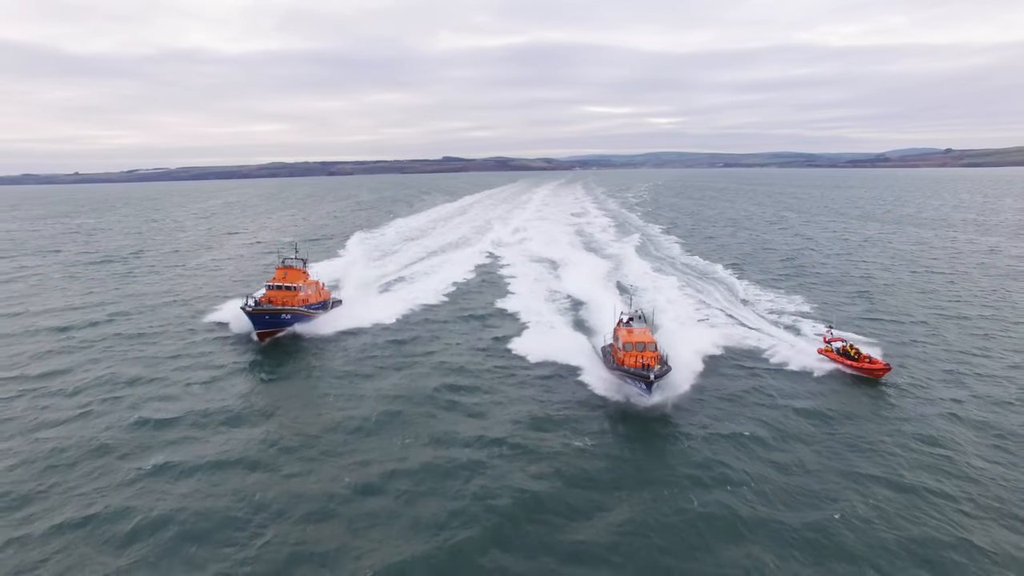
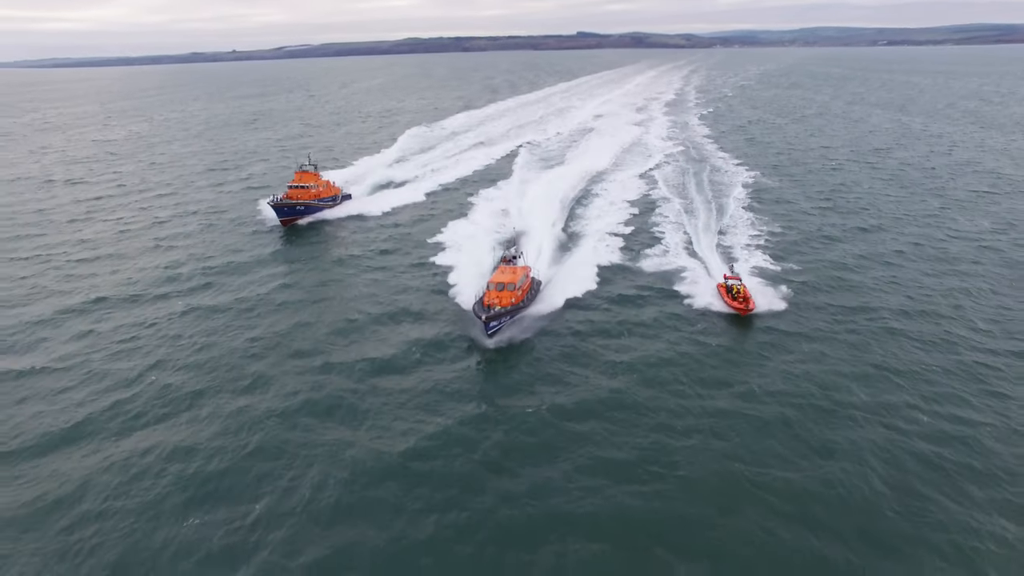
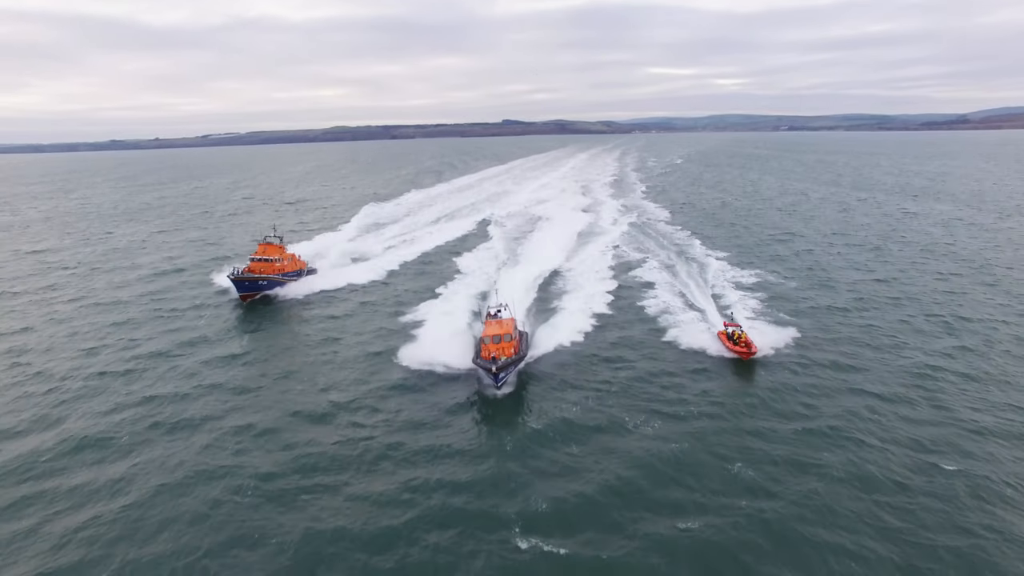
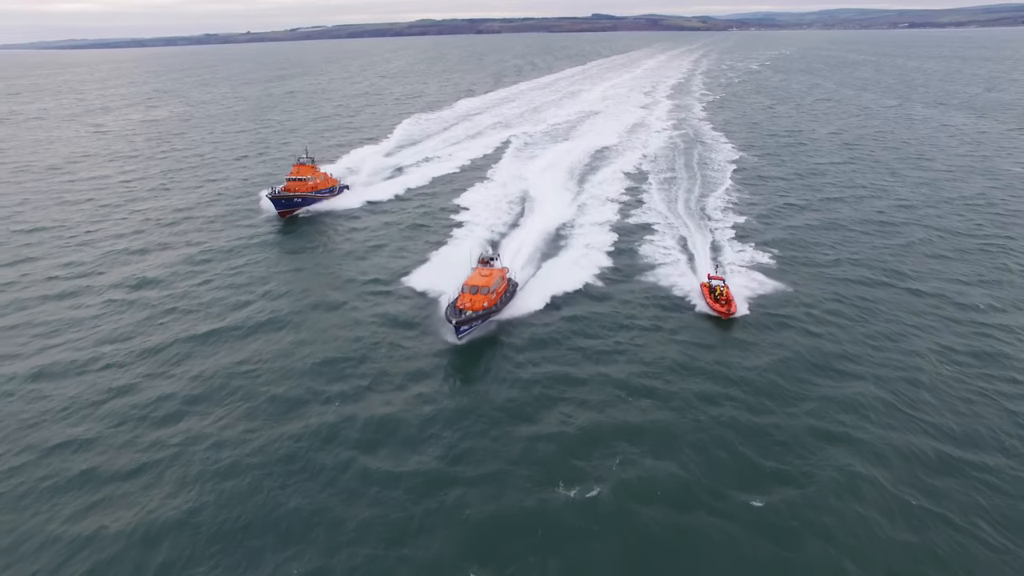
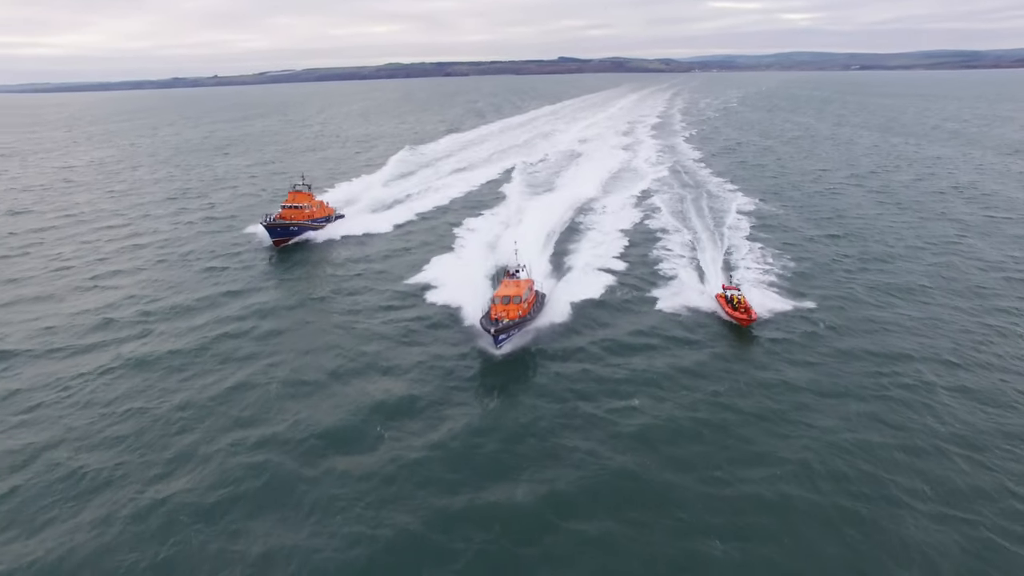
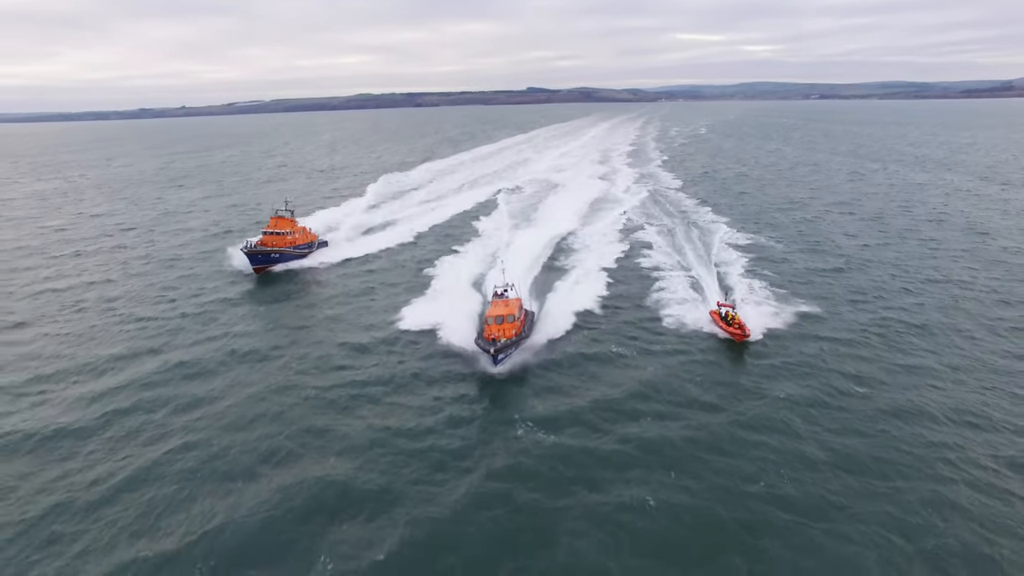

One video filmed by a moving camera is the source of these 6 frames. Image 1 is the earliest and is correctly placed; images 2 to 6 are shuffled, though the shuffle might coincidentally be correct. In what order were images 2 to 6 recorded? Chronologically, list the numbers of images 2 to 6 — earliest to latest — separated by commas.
3, 6, 5, 2, 4
